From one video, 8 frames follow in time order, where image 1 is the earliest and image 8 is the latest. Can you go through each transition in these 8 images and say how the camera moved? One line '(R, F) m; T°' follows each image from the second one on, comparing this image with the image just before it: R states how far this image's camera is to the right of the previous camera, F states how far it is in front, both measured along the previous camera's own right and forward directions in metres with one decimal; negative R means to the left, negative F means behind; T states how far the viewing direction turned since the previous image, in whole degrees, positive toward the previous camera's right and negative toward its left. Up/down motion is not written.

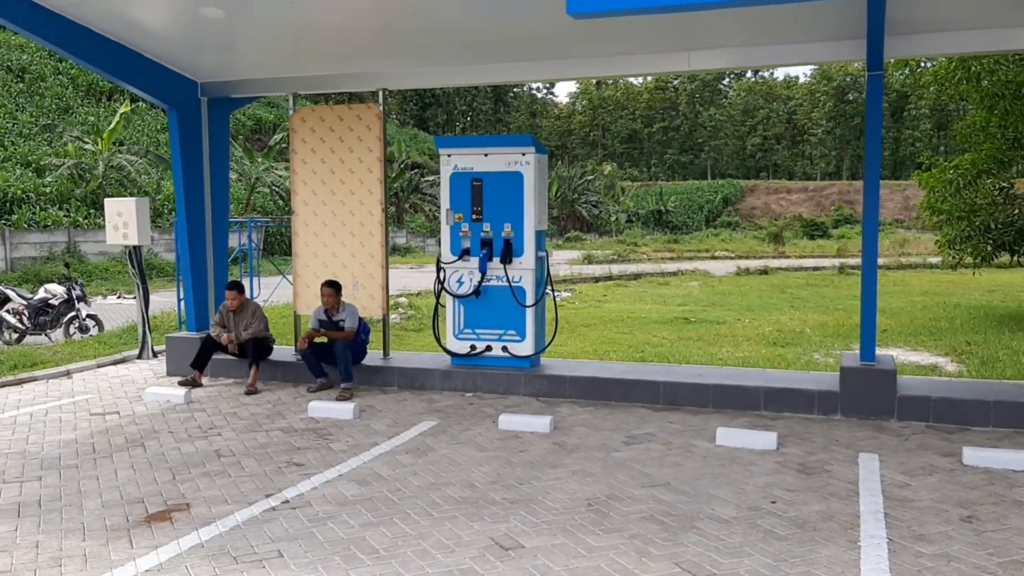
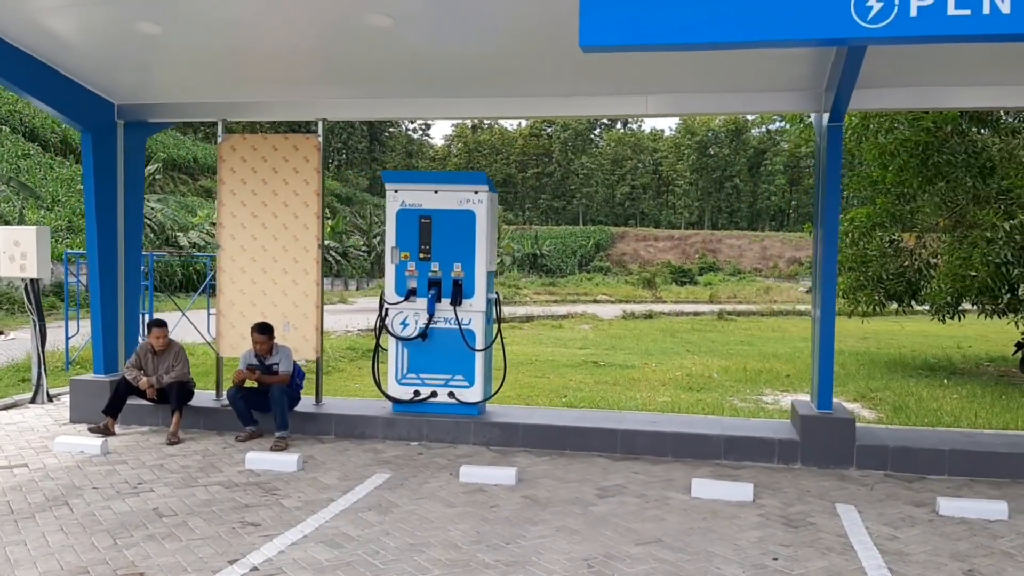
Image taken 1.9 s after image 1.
(-0.6, +0.3) m; +9°
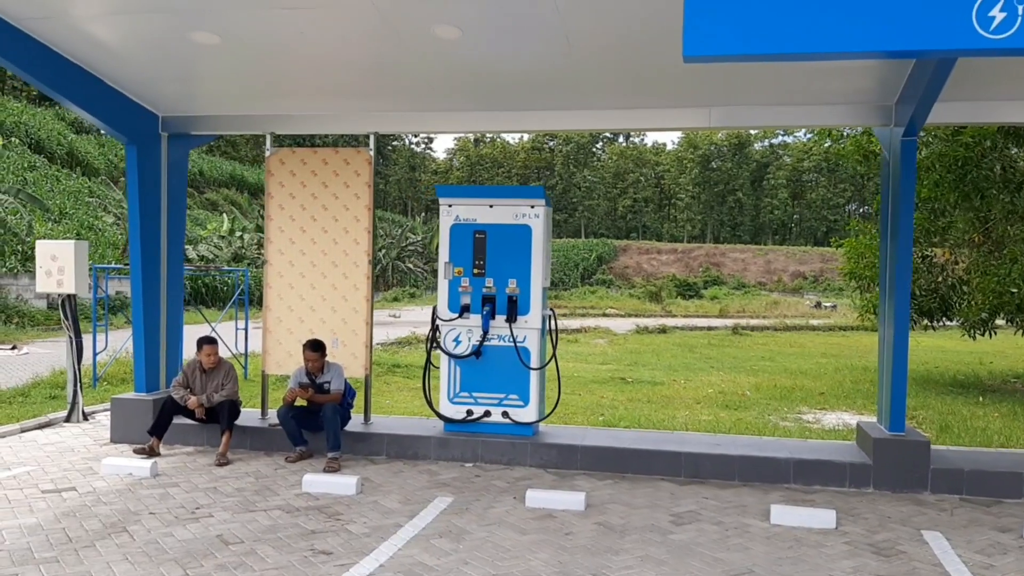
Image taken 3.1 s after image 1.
(-0.4, +0.2) m; 0°
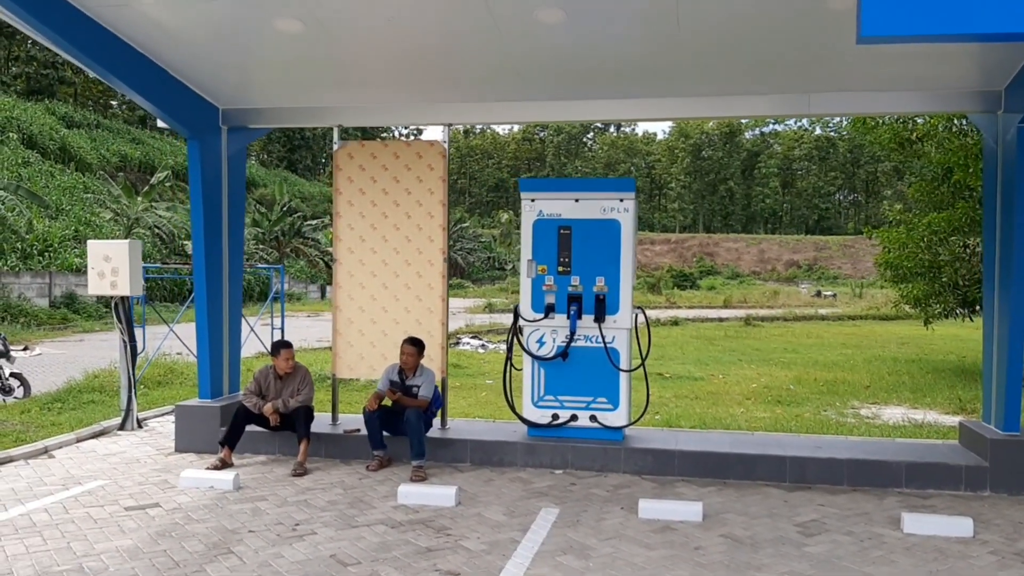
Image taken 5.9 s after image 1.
(-0.7, +0.3) m; +1°
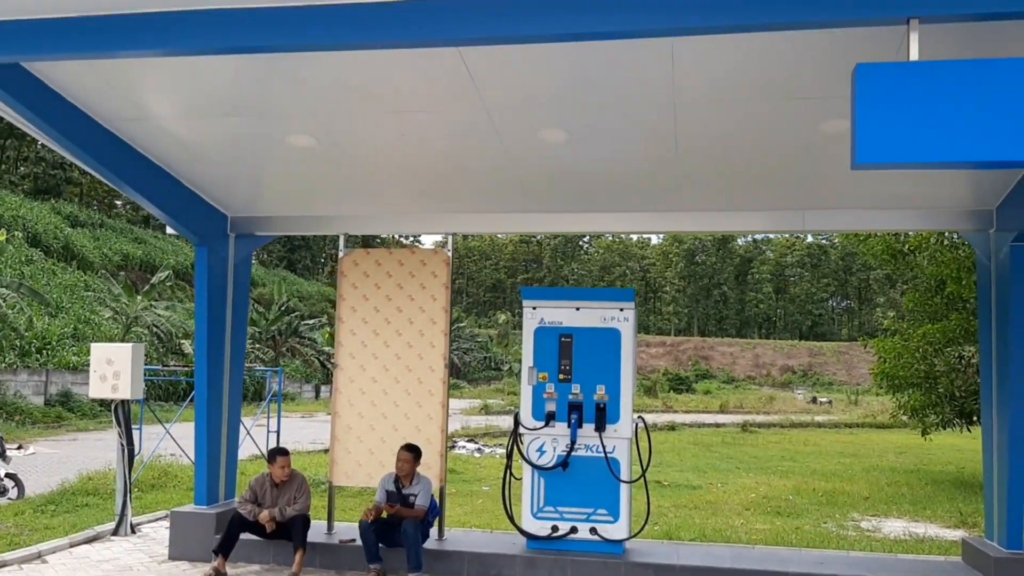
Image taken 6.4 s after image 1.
(0.0, -0.1) m; 0°
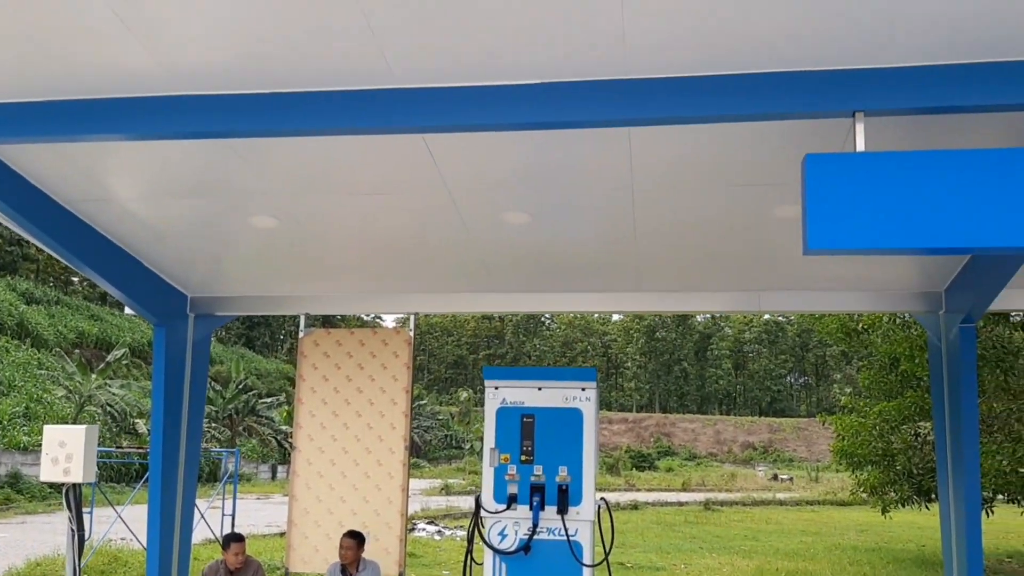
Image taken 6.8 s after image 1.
(0.0, 0.0) m; +3°
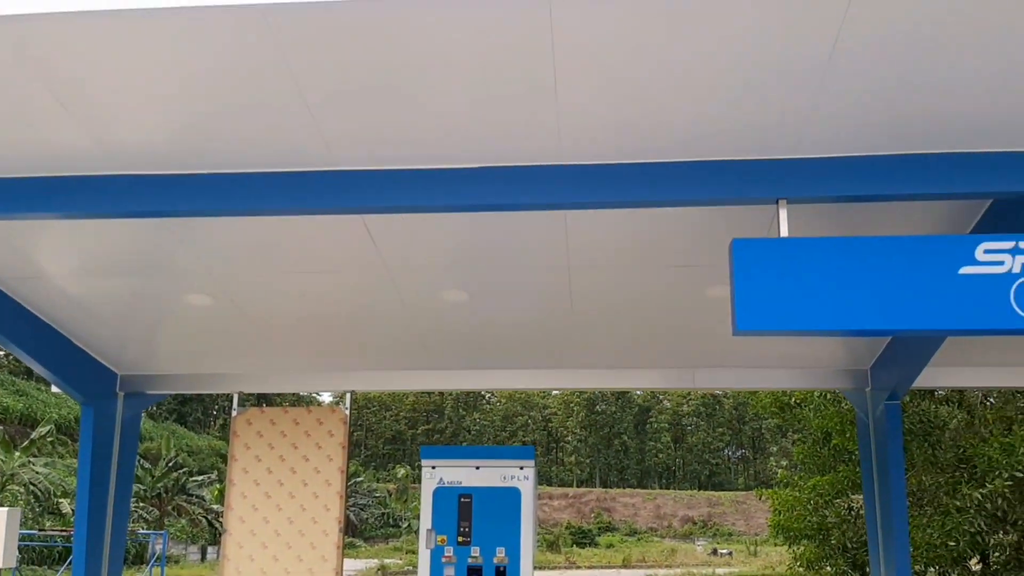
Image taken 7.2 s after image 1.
(0.0, -0.1) m; +4°
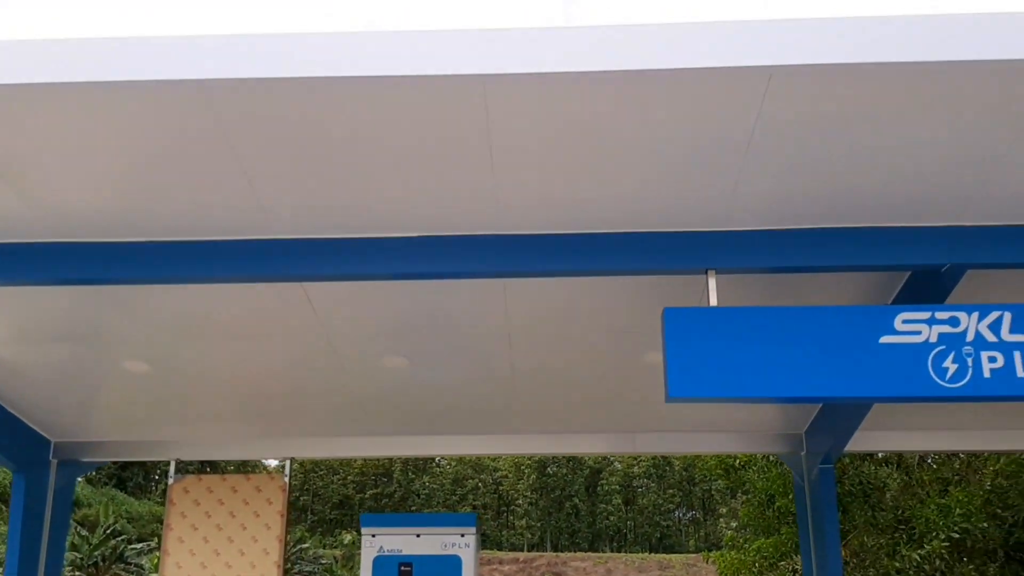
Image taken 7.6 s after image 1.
(+0.1, -0.1) m; +3°
